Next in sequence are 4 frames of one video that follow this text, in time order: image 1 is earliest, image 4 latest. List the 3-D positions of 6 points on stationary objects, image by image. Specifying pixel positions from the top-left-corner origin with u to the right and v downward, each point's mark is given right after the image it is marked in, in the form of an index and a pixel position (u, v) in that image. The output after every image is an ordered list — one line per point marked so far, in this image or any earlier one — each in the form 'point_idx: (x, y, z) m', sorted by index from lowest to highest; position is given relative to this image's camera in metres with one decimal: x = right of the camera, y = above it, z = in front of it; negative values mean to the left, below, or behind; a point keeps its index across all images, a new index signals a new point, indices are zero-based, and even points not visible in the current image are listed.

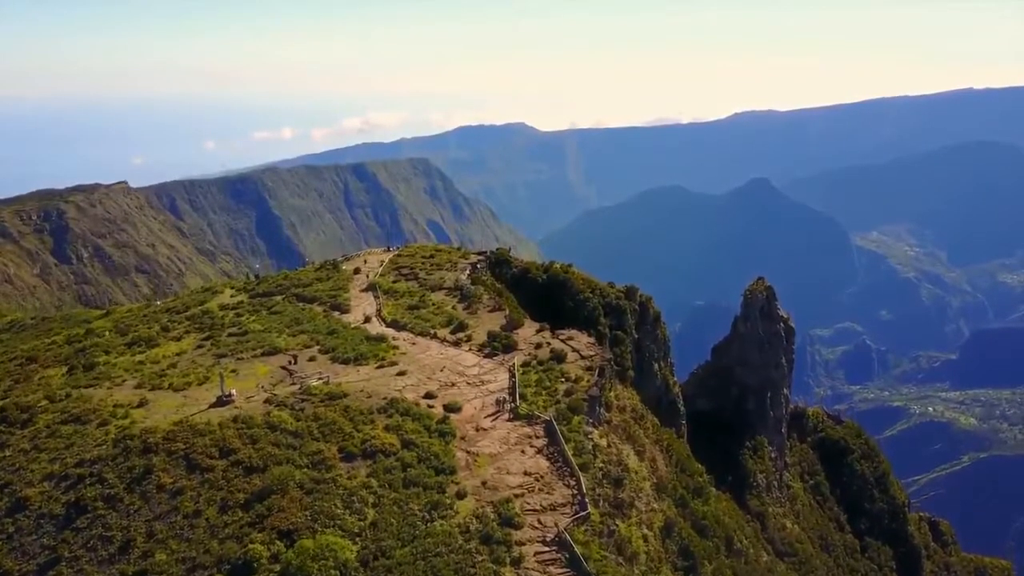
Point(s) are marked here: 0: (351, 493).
0: (-4.1, -5.2, +19.2) m
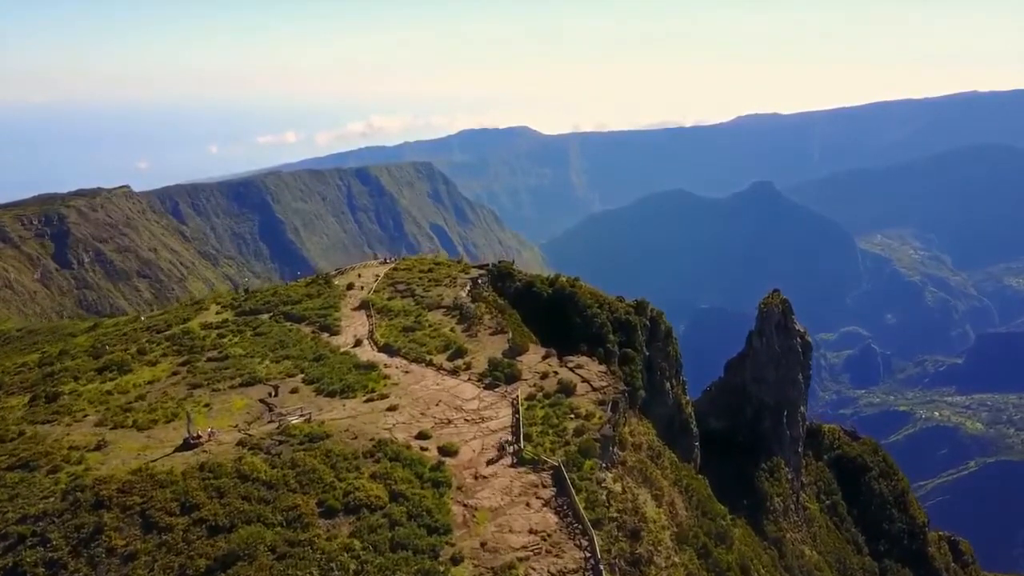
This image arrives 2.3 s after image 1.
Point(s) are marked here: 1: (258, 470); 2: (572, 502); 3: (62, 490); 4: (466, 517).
0: (-4.0, -5.9, +16.6) m
1: (-6.4, -4.6, +19.3) m
2: (+1.5, -5.5, +19.5) m
3: (-11.2, -5.0, +19.0) m
4: (-1.1, -5.6, +18.6) m
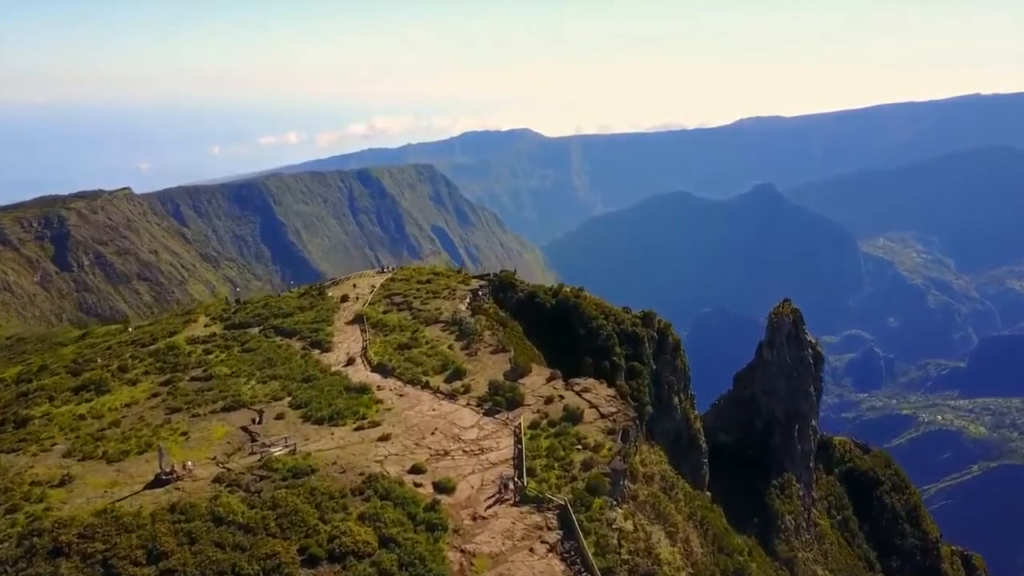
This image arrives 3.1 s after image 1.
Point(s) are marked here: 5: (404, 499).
0: (-3.9, -6.4, +14.8) m
1: (-6.4, -5.1, +17.5) m
2: (+1.6, -6.0, +17.7) m
3: (-11.2, -5.6, +17.3) m
4: (-1.1, -6.1, +16.8) m
5: (-2.6, -5.1, +18.5) m
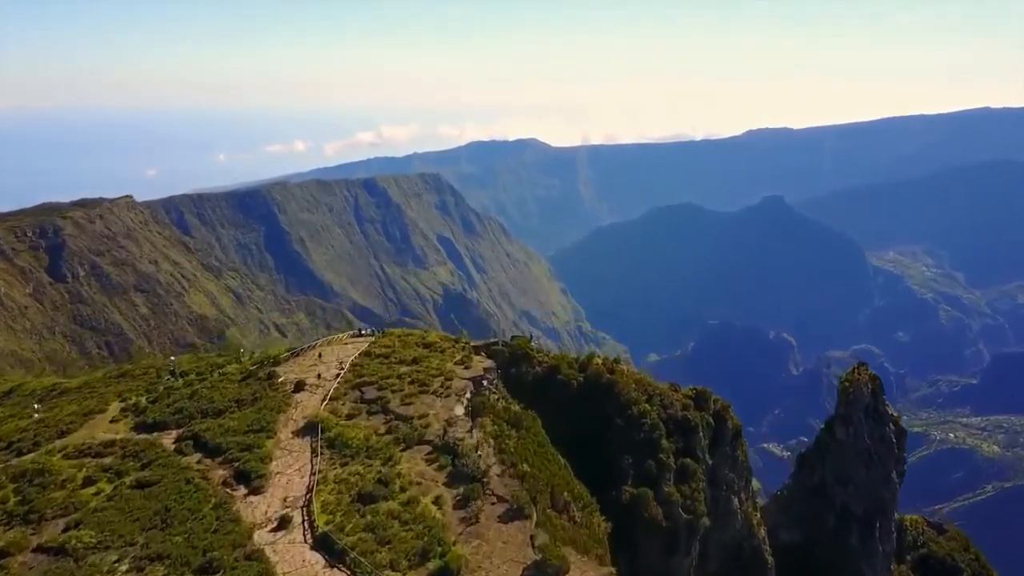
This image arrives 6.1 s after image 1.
0: (-3.6, -9.2, +4.8) m
1: (-6.0, -7.9, +7.6) m
2: (+2.0, -8.9, +7.6) m
3: (-10.8, -8.3, +7.3) m
4: (-0.7, -9.0, +6.8) m
5: (-2.2, -8.0, +8.5) m
